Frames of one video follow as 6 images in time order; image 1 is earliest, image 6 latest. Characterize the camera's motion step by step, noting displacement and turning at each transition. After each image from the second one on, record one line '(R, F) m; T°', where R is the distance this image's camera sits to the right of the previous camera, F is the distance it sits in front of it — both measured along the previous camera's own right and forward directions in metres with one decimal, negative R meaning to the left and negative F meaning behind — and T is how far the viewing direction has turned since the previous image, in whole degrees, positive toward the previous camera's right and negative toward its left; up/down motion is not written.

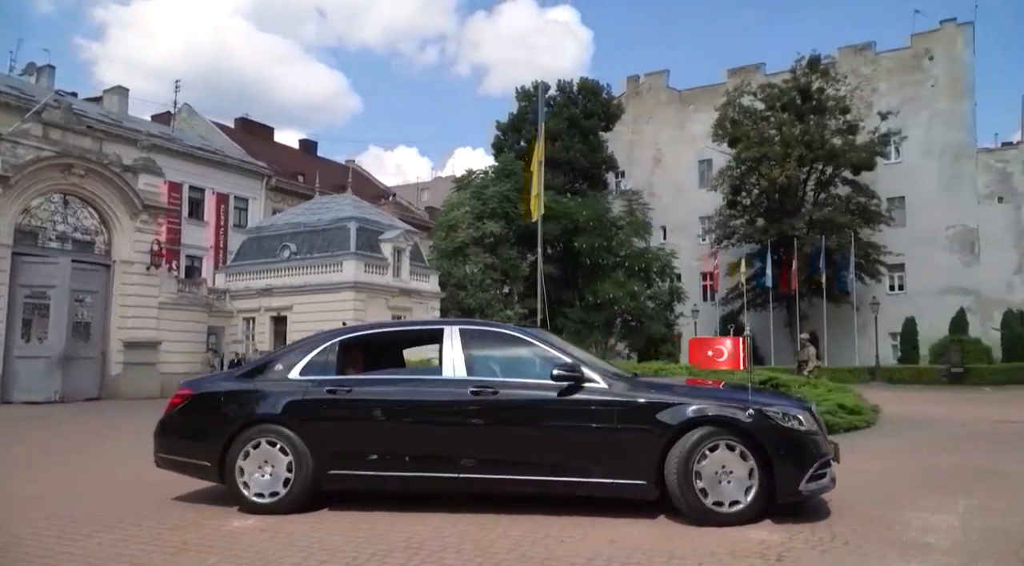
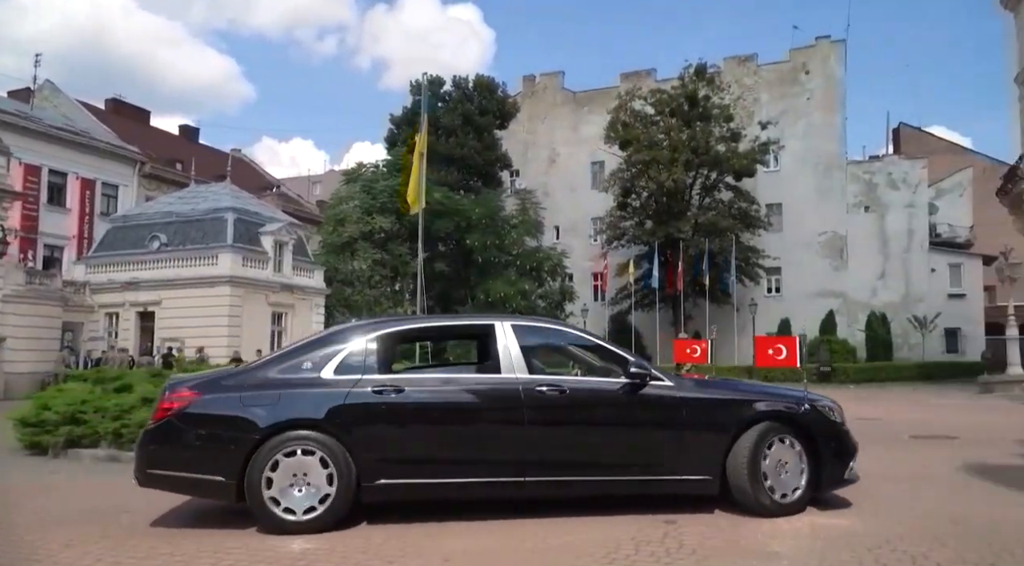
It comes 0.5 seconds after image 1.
(+0.3, +0.4) m; +7°
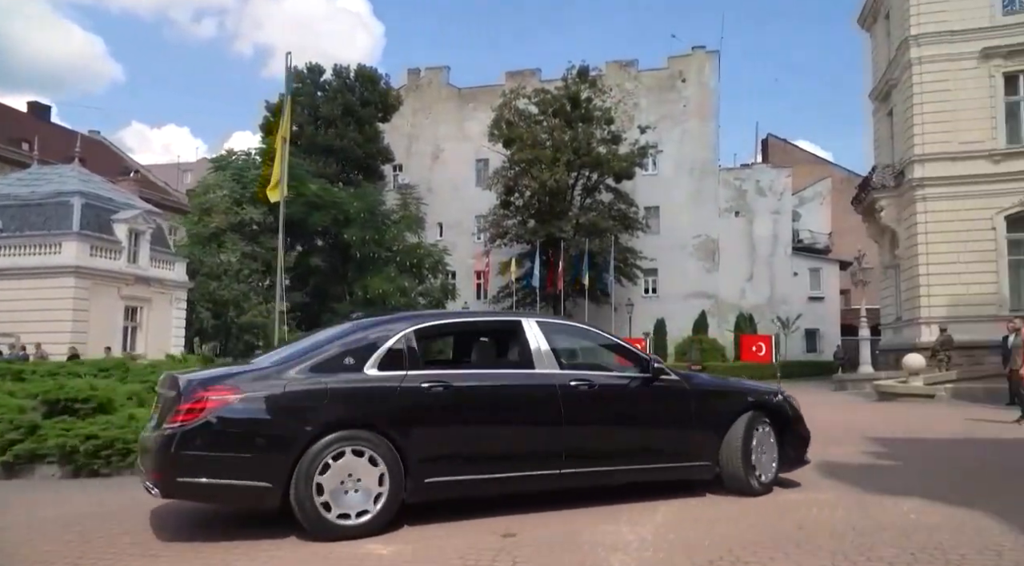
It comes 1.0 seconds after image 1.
(+0.3, +0.5) m; +8°
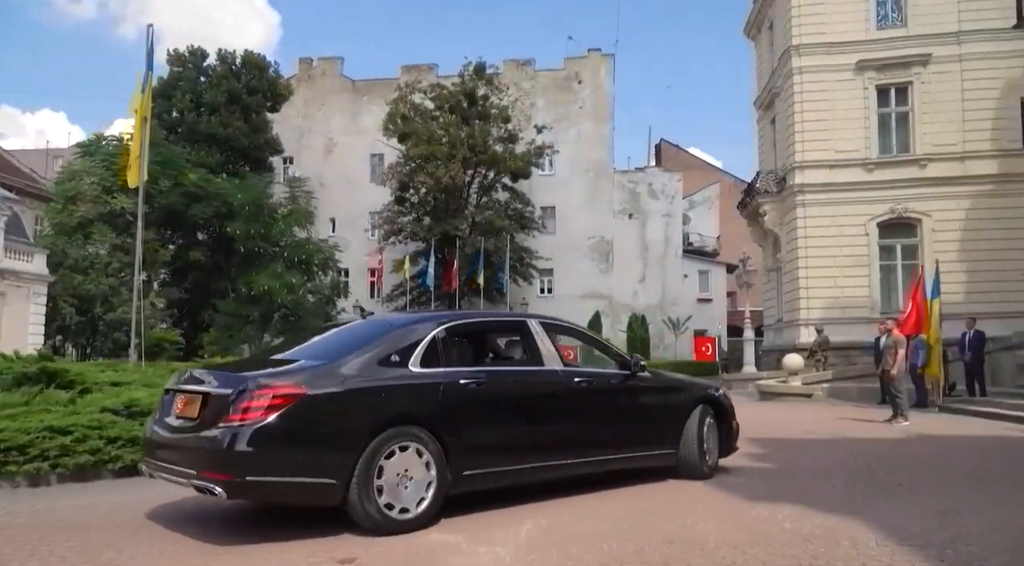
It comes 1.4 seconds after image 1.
(+0.3, +0.5) m; +7°
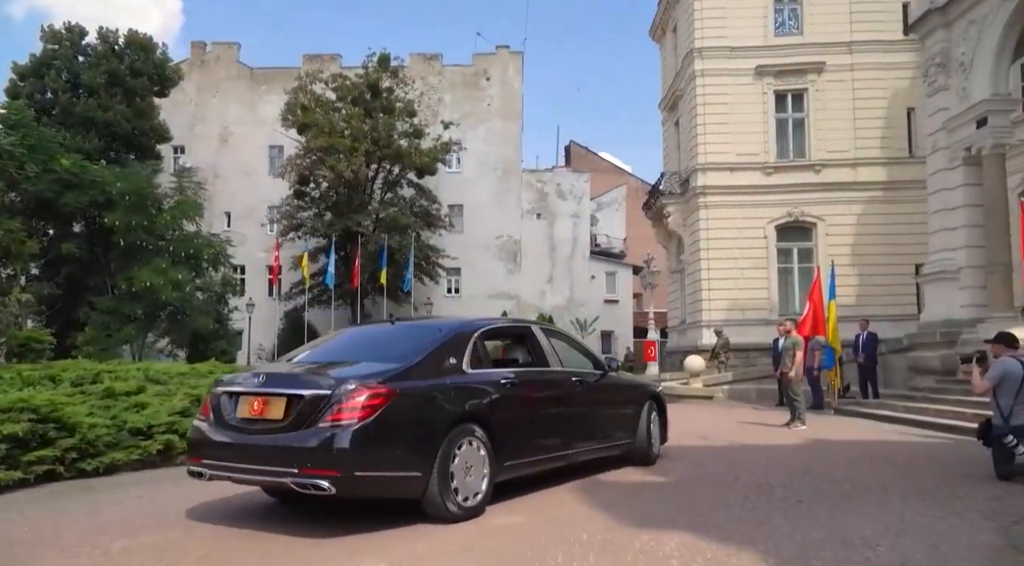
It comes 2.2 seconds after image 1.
(+0.4, +0.8) m; +6°
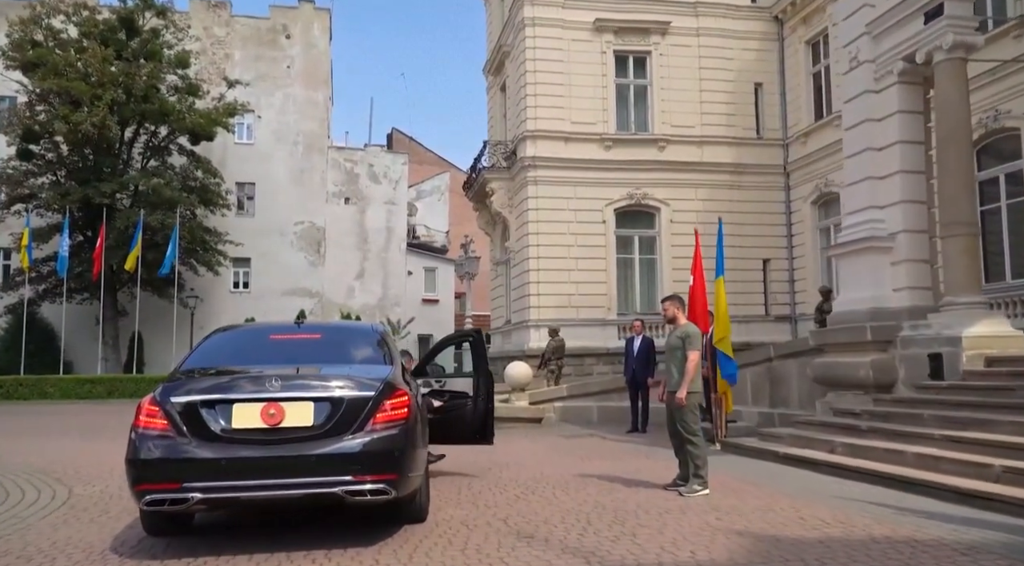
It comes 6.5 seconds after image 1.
(+1.4, +5.8) m; +12°
